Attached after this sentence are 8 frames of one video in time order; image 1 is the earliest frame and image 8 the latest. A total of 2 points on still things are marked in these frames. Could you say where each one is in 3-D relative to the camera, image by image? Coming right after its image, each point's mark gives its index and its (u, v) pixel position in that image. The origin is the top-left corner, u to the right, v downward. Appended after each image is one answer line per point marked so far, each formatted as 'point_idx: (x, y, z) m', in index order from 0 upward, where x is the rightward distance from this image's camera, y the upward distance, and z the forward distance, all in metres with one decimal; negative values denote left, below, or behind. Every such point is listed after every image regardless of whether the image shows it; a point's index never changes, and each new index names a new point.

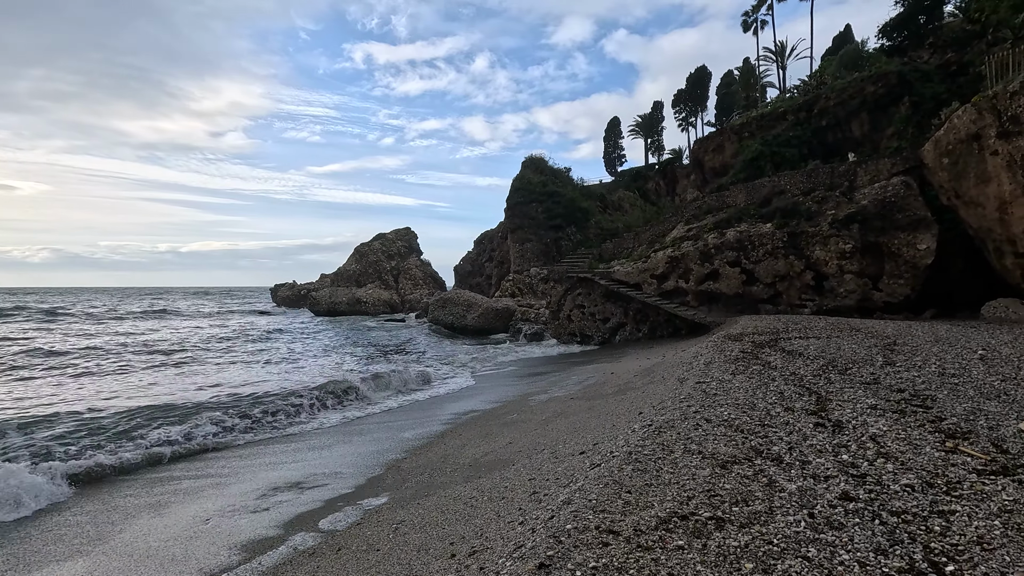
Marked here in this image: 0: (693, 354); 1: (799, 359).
0: (+4.8, -1.8, +13.2) m
1: (+5.9, -1.5, +10.0) m
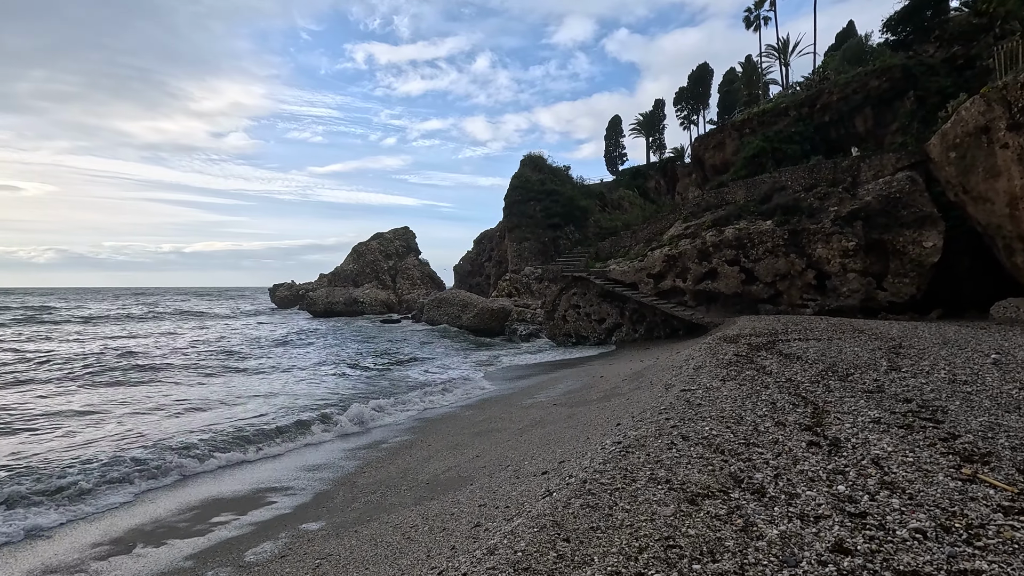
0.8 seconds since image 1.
0: (+4.4, -1.8, +12.5) m
1: (+5.4, -1.5, +9.3) m
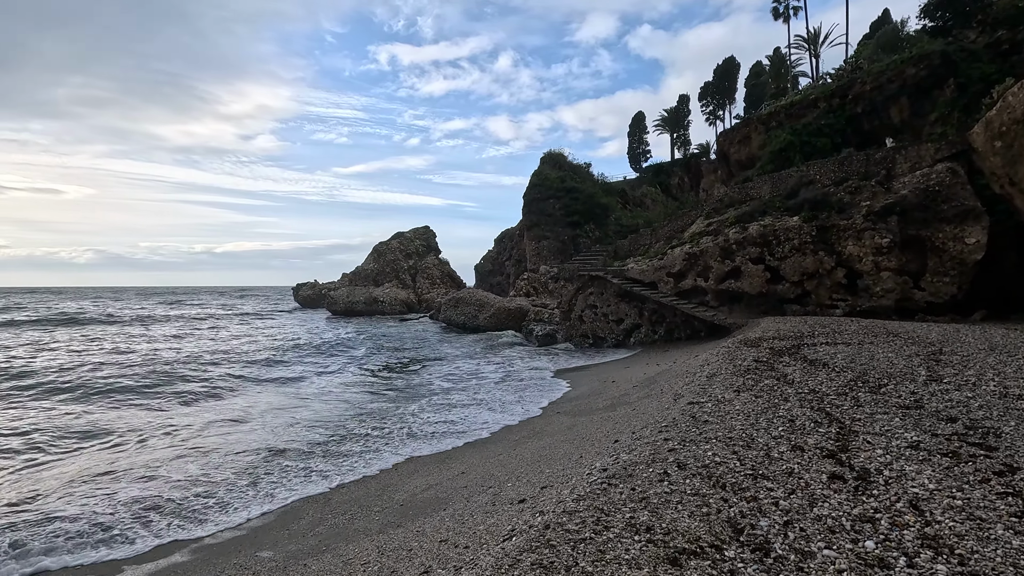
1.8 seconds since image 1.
0: (+4.5, -1.8, +11.7) m
1: (+5.4, -1.5, +8.5) m
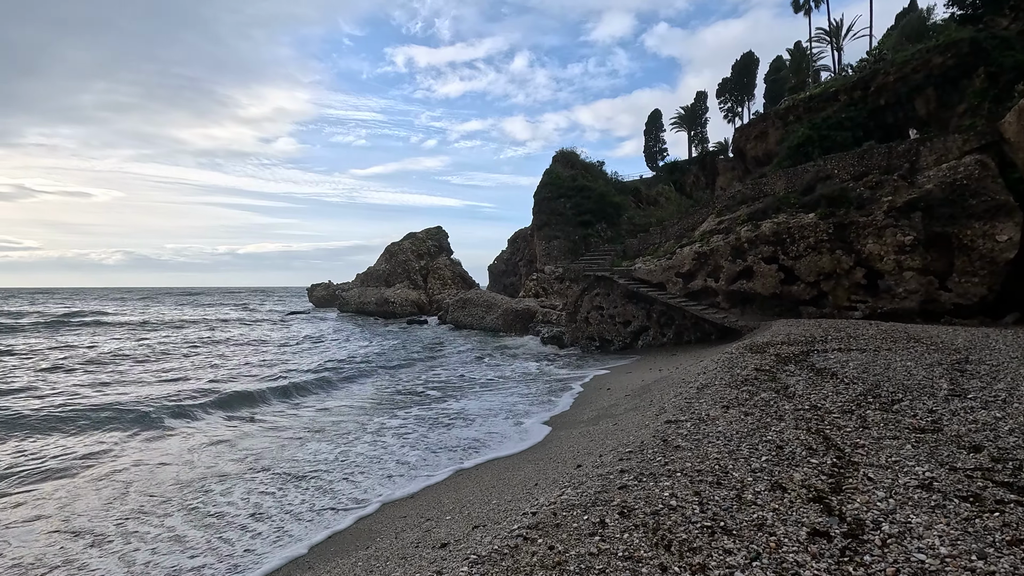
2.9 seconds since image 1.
0: (+4.2, -1.8, +10.8) m
1: (+4.9, -1.5, +7.6) m
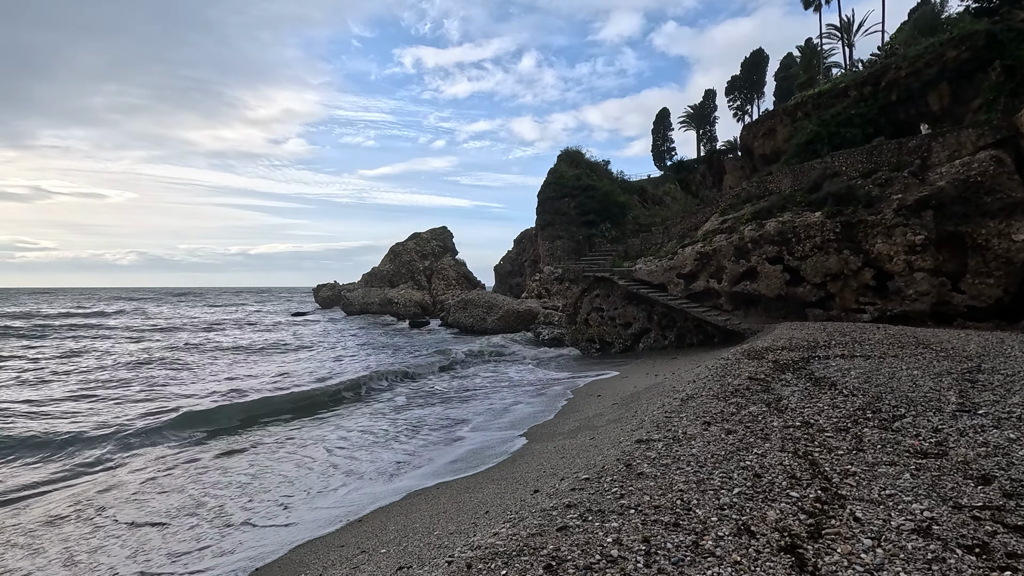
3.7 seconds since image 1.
0: (+3.8, -1.9, +10.2) m
1: (+4.5, -1.5, +7.0) m
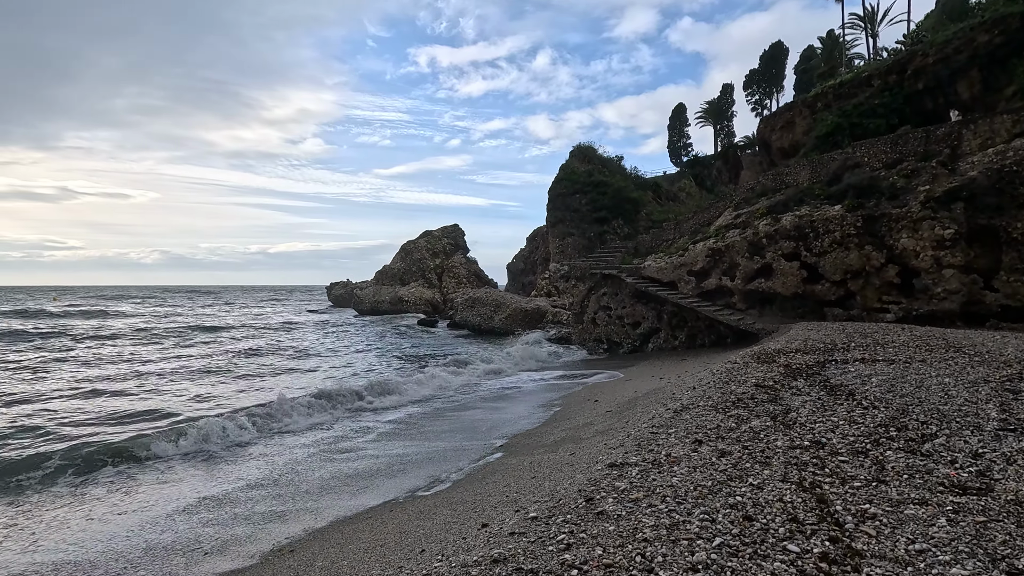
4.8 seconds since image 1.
0: (+3.5, -1.8, +9.4) m
1: (+4.1, -1.5, +6.1) m
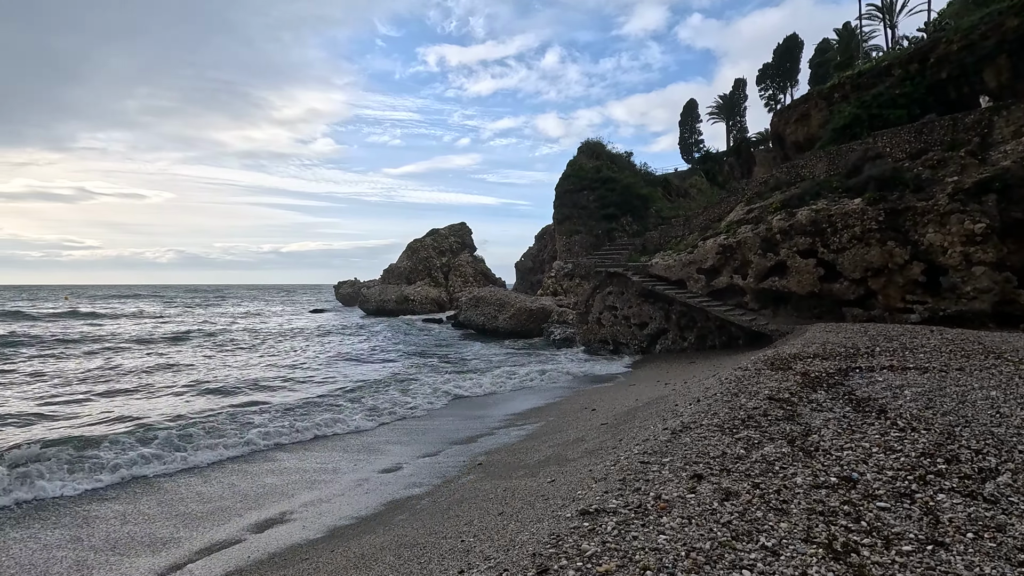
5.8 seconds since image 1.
0: (+3.3, -1.8, +8.4) m
1: (+3.8, -1.5, +5.1) m
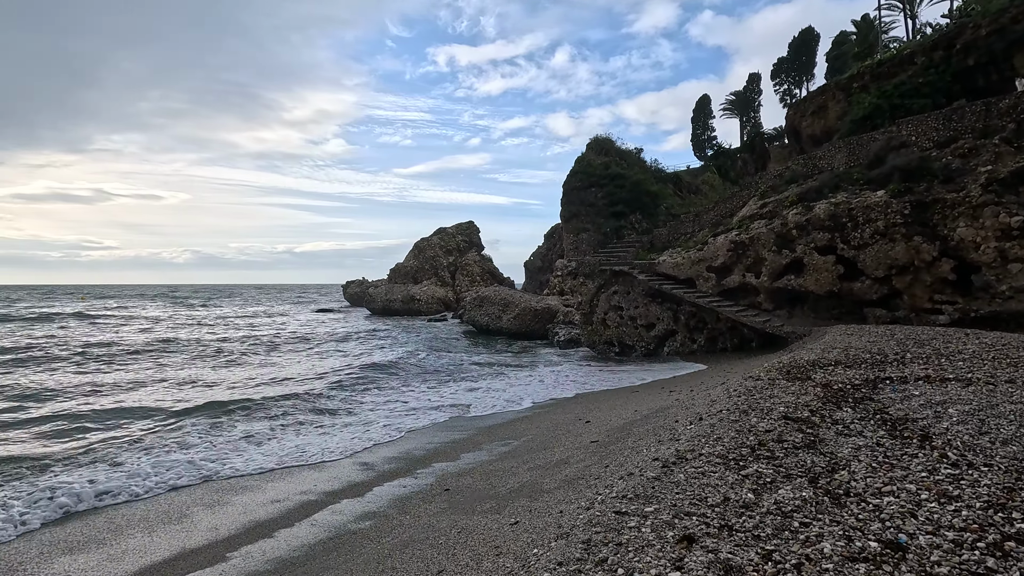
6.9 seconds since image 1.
0: (+3.0, -1.8, +7.4) m
1: (+3.4, -1.5, +4.1) m
